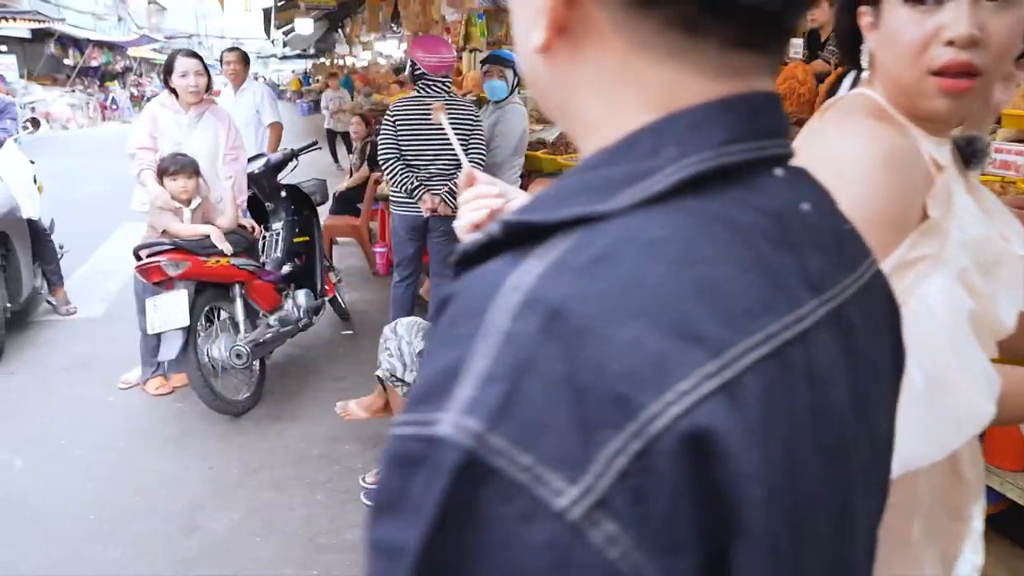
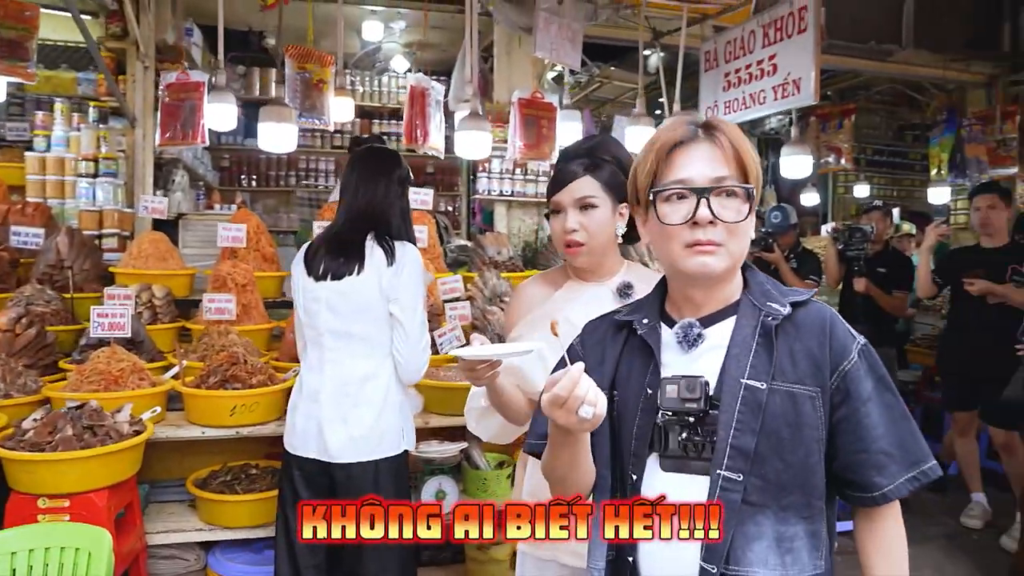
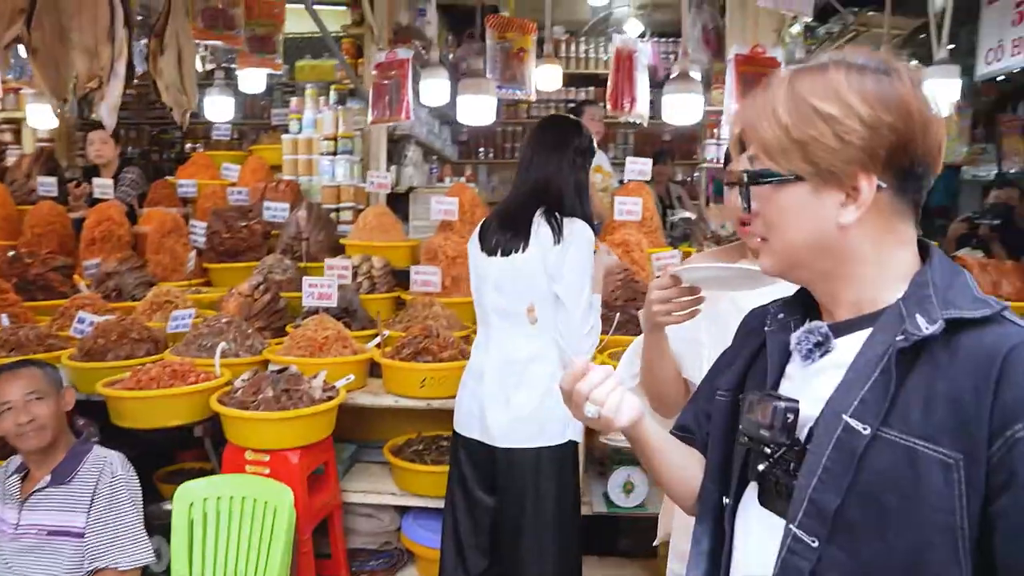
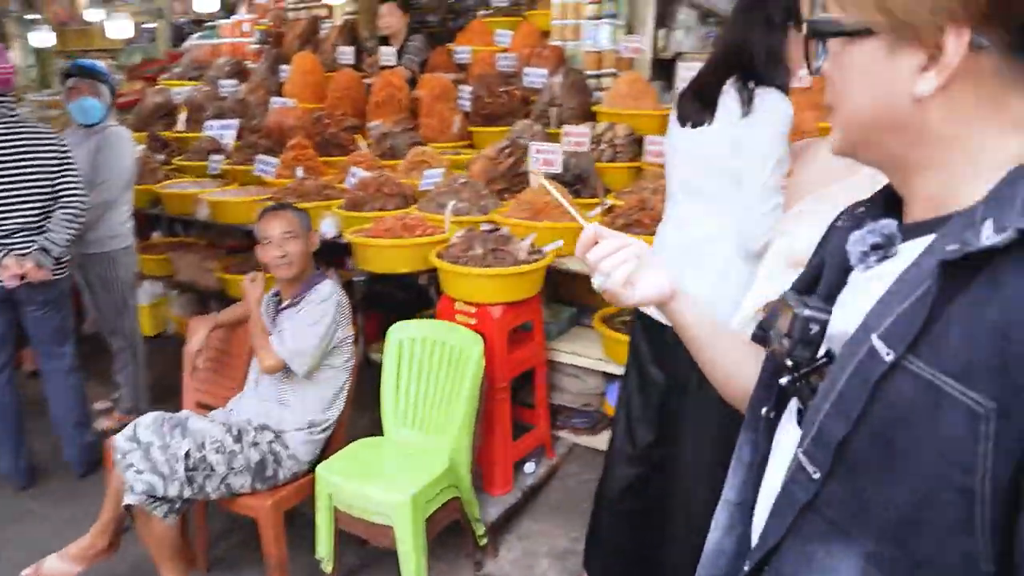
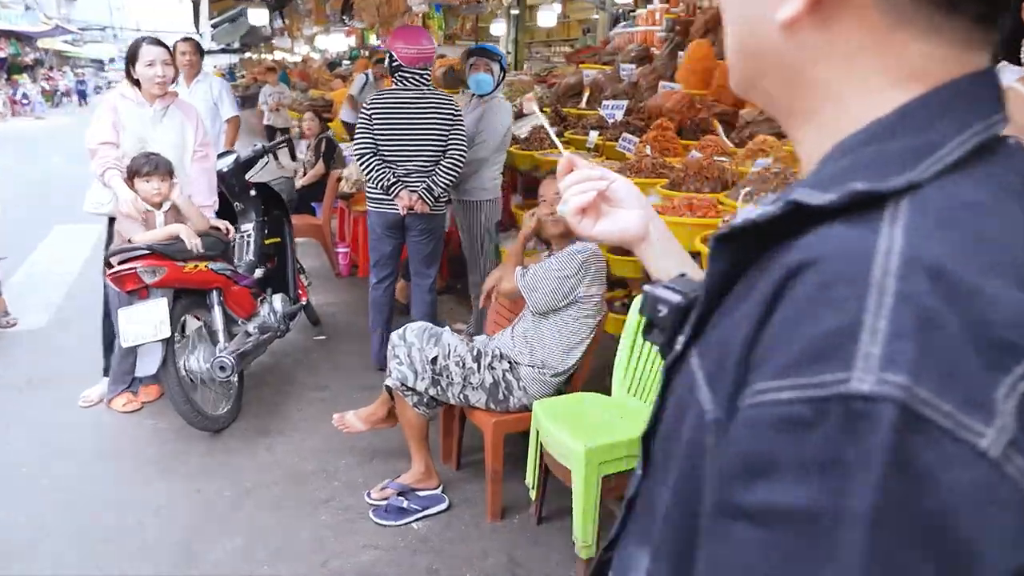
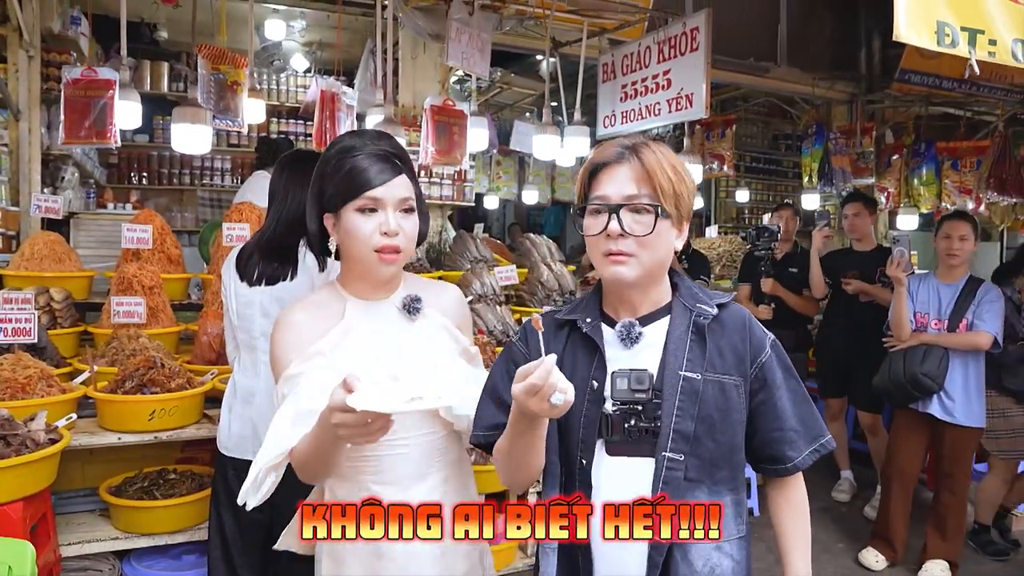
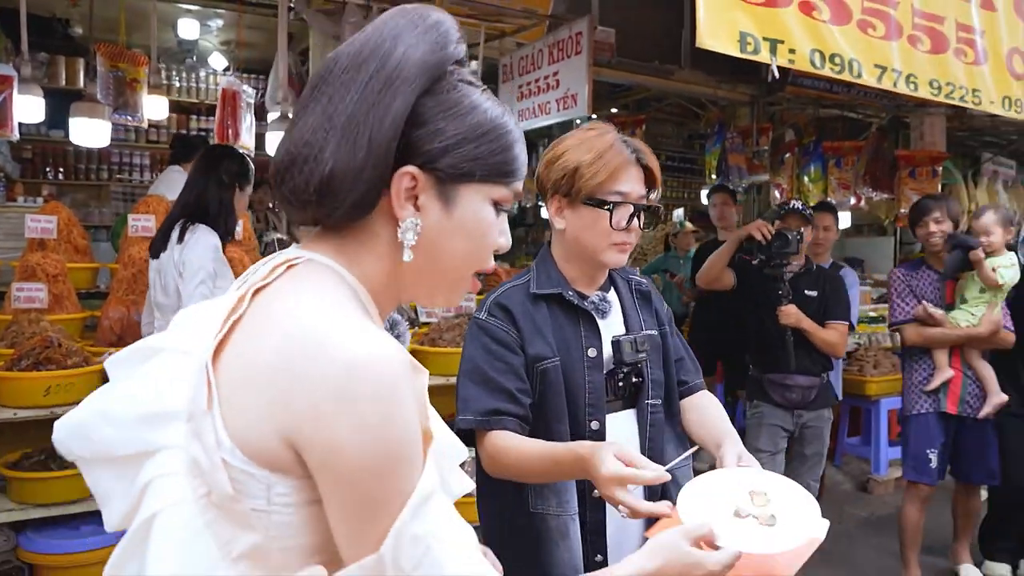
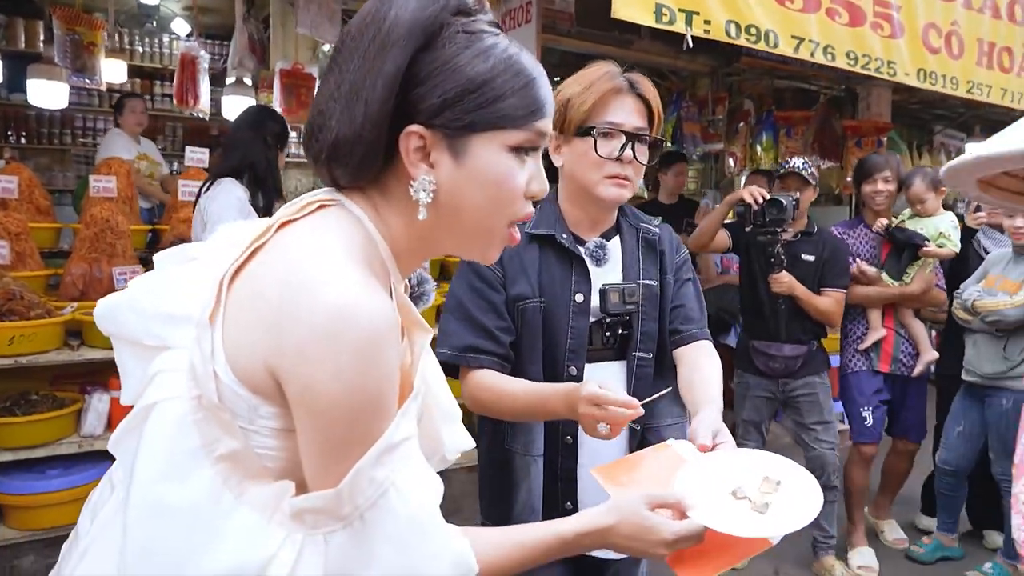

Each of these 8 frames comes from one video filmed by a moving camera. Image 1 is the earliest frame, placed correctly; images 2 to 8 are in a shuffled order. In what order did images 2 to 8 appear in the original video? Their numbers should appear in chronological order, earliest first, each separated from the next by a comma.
5, 4, 3, 2, 6, 7, 8
